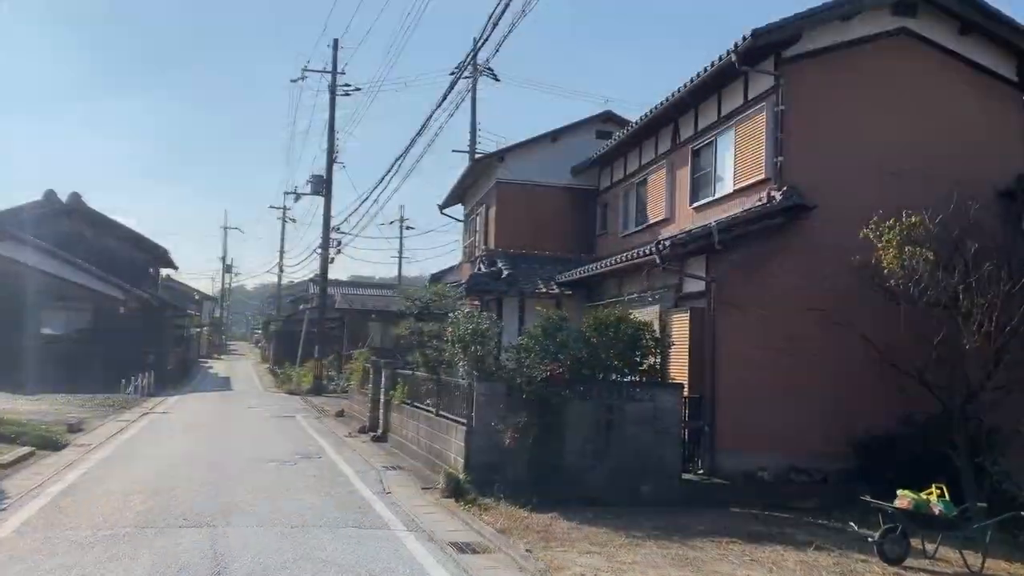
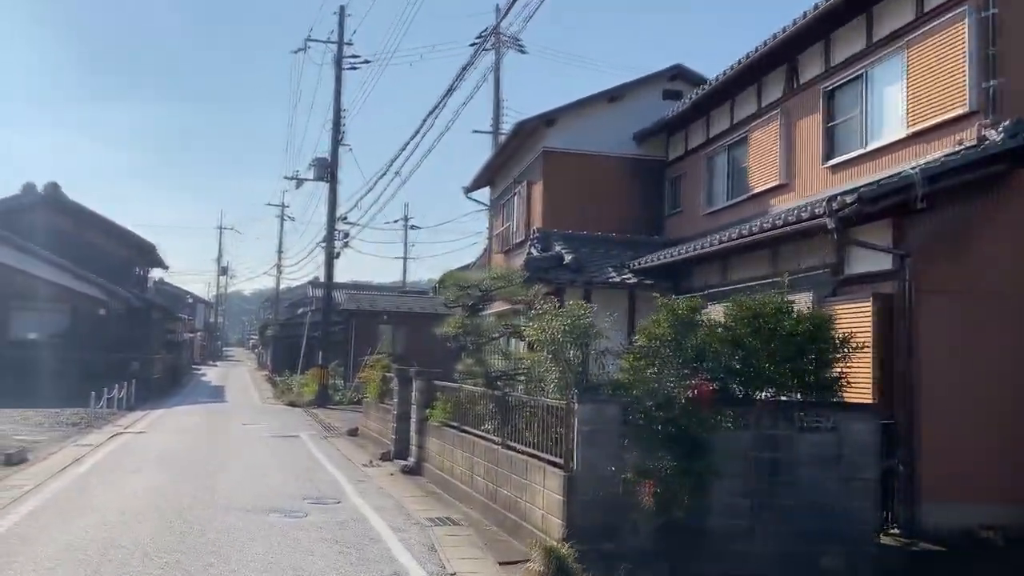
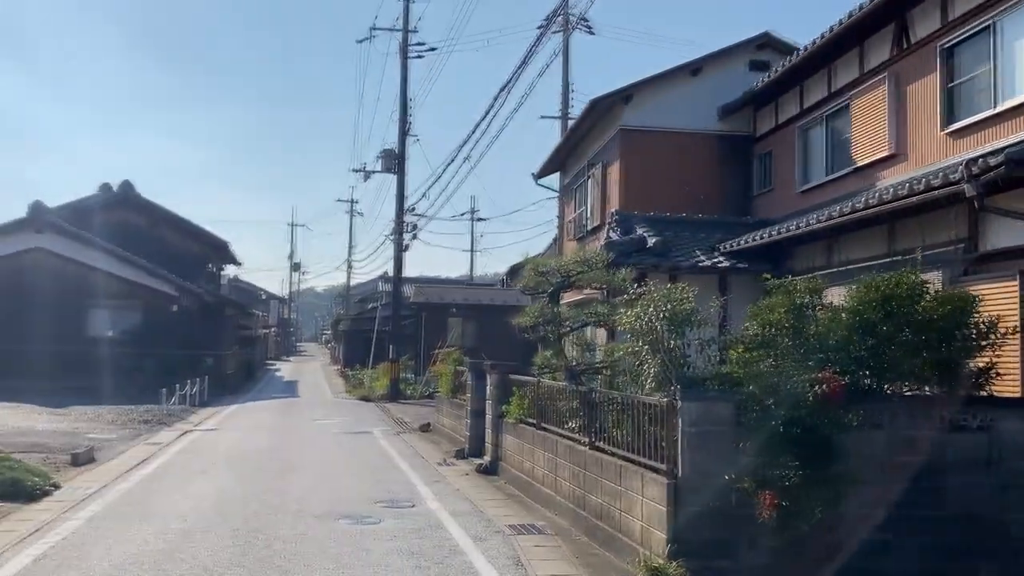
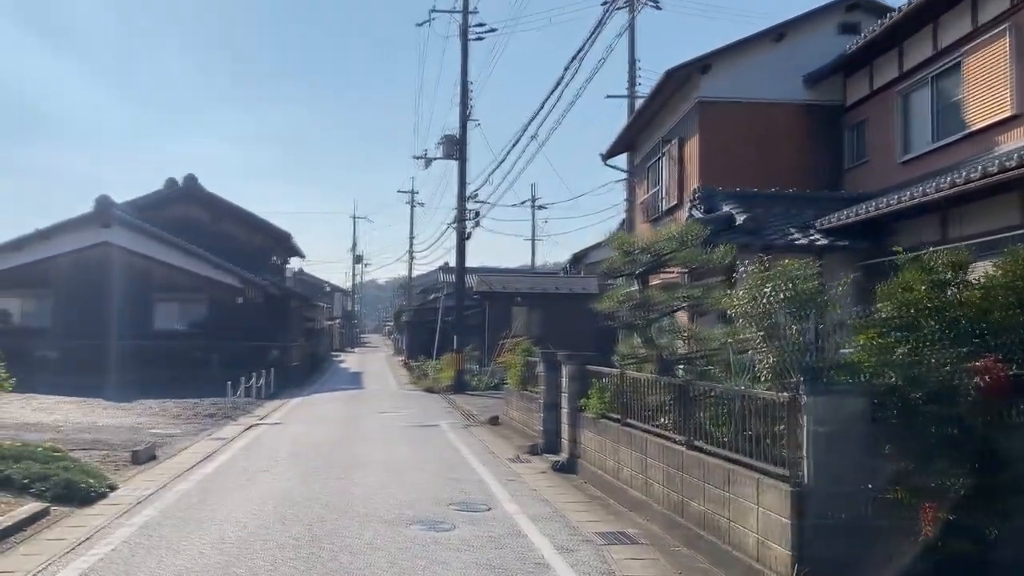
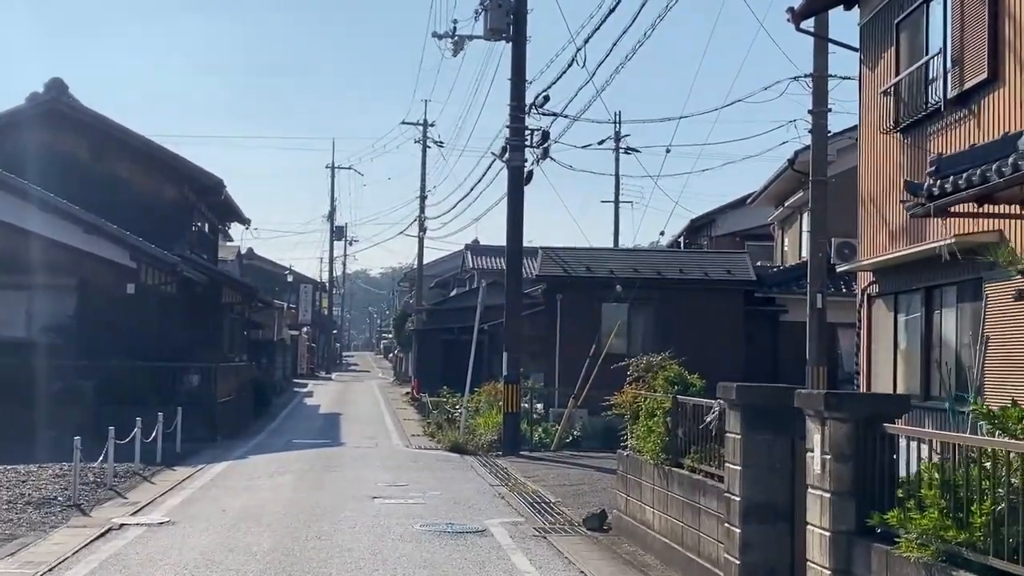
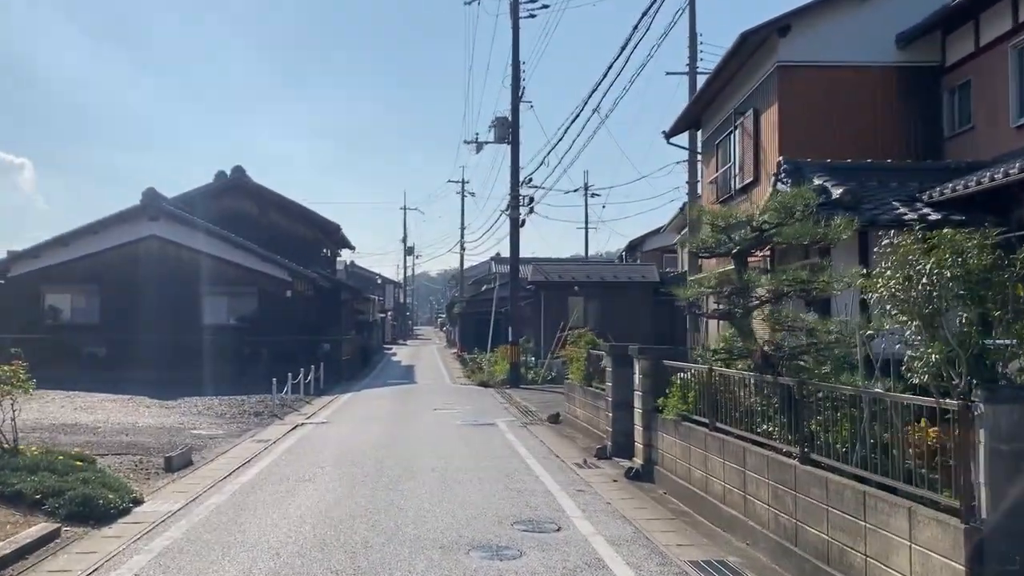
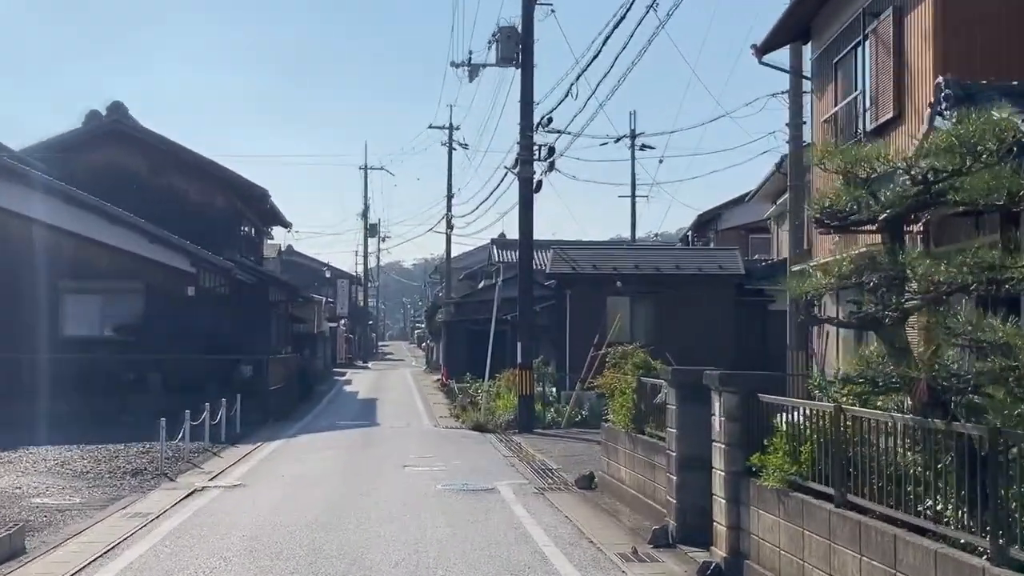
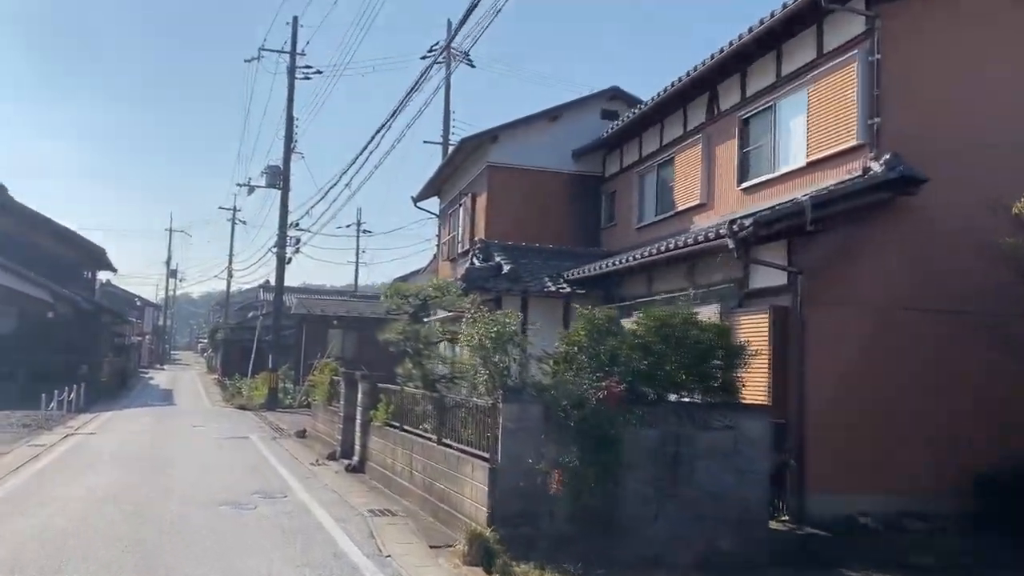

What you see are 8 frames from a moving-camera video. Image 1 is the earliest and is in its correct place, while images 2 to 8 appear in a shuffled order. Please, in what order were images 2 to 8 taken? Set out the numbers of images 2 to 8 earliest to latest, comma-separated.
8, 2, 3, 4, 6, 7, 5
